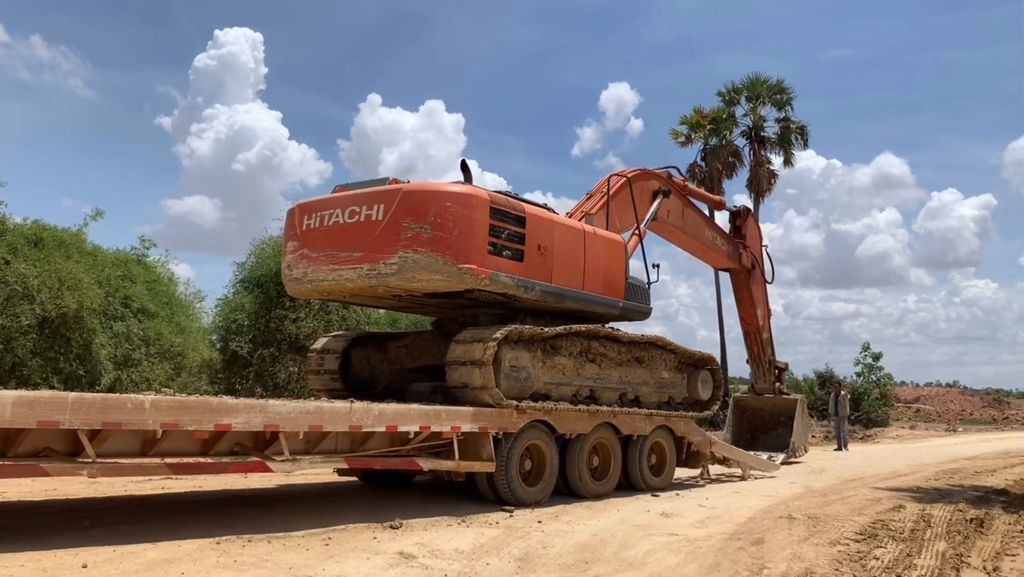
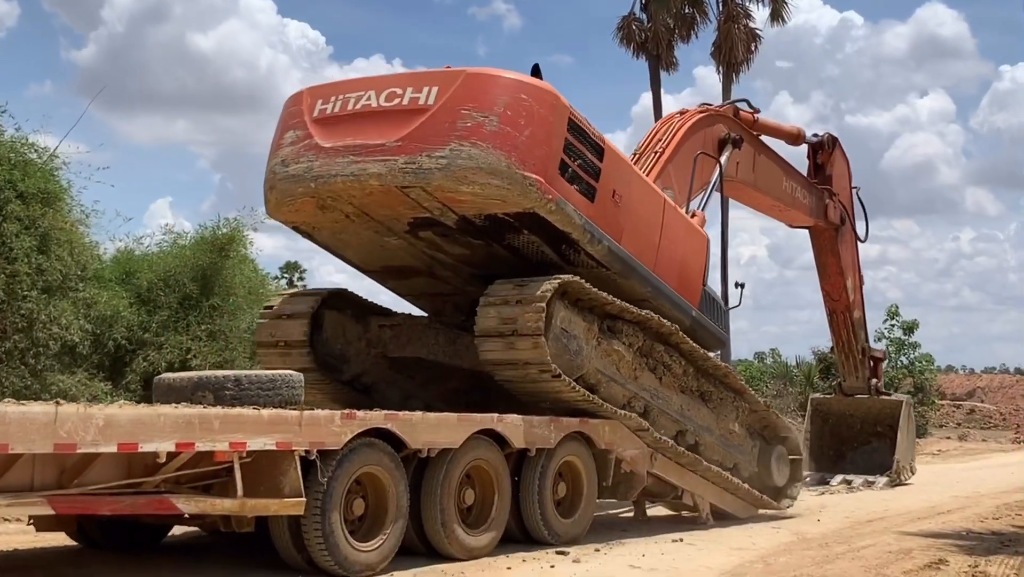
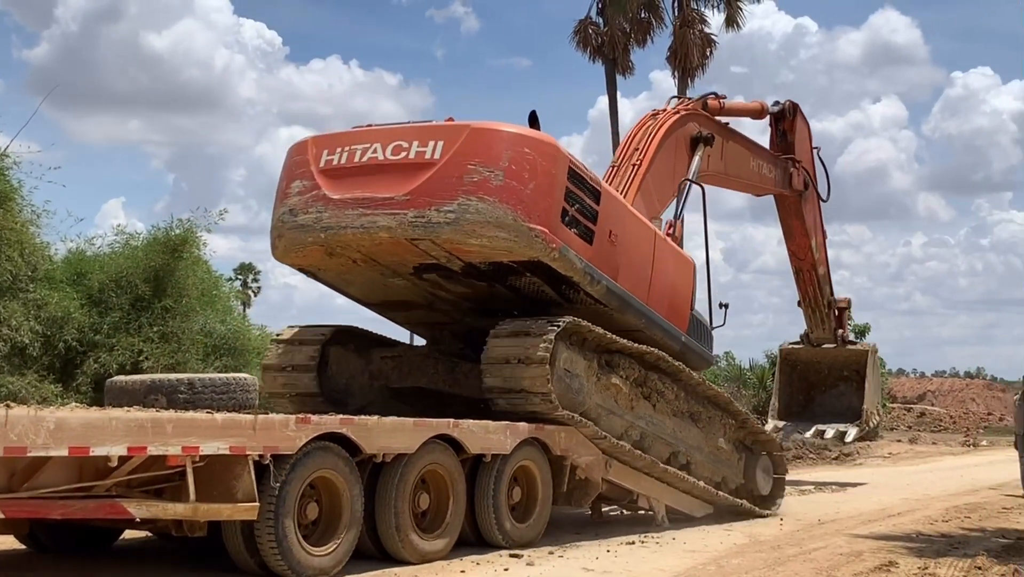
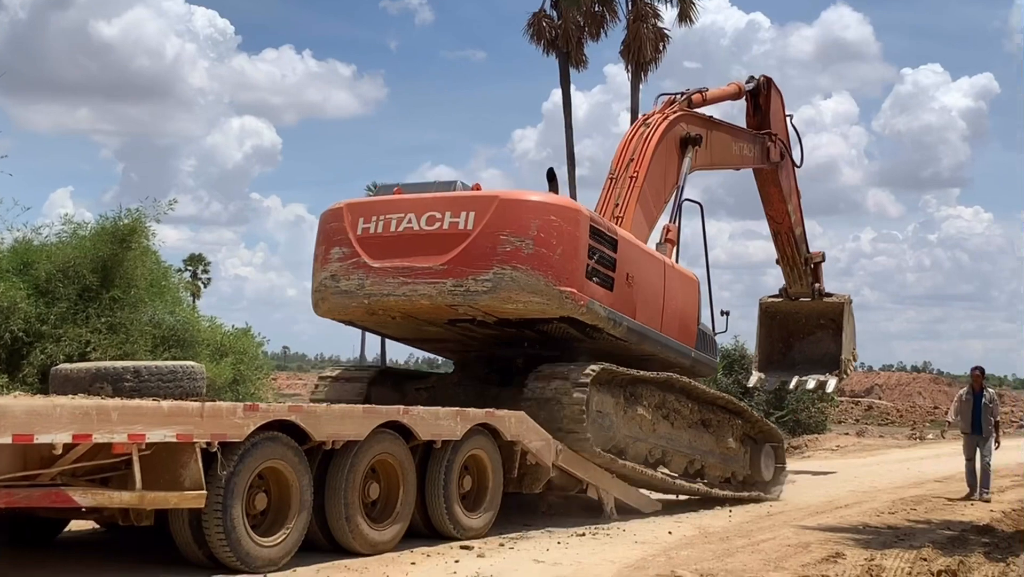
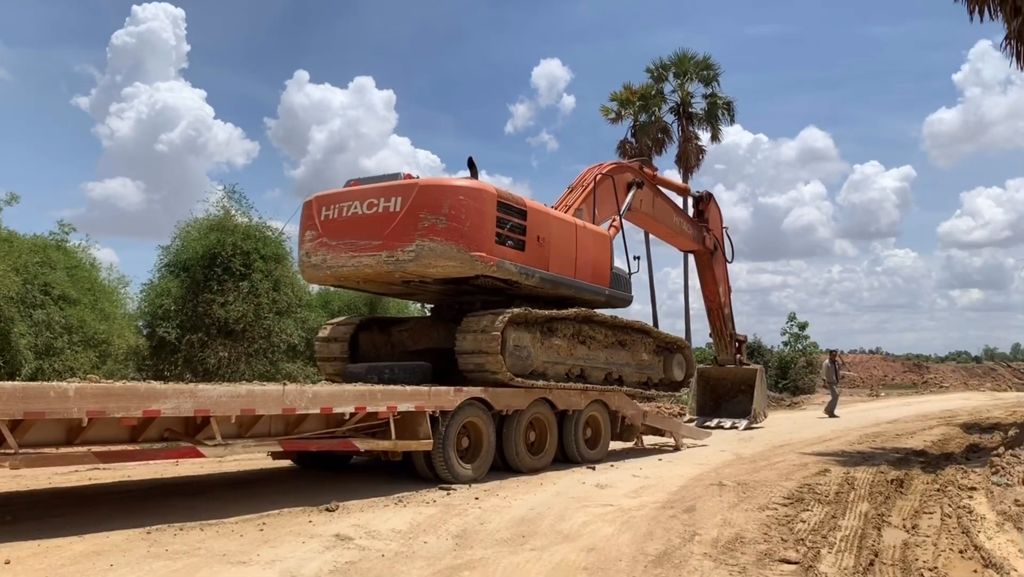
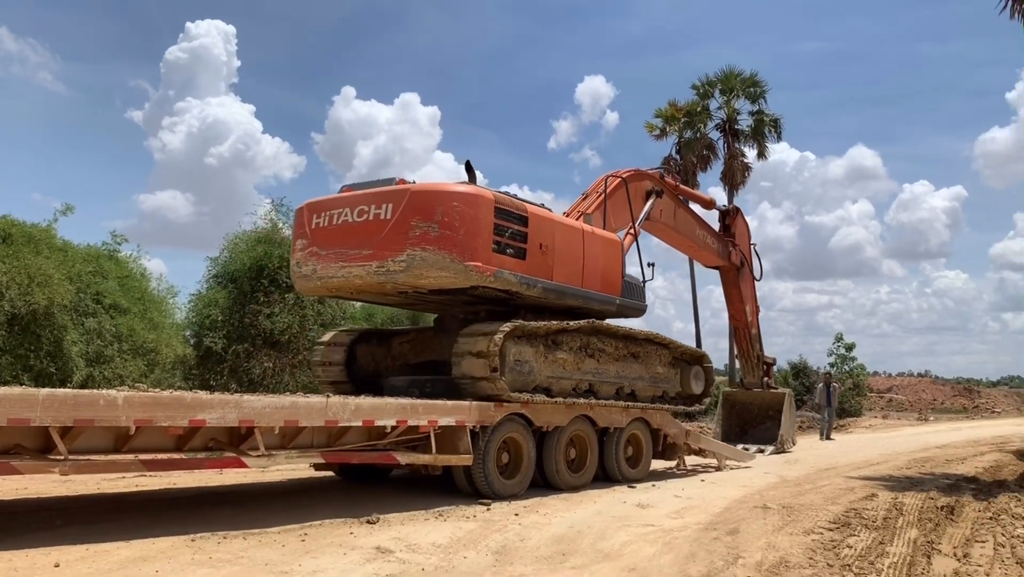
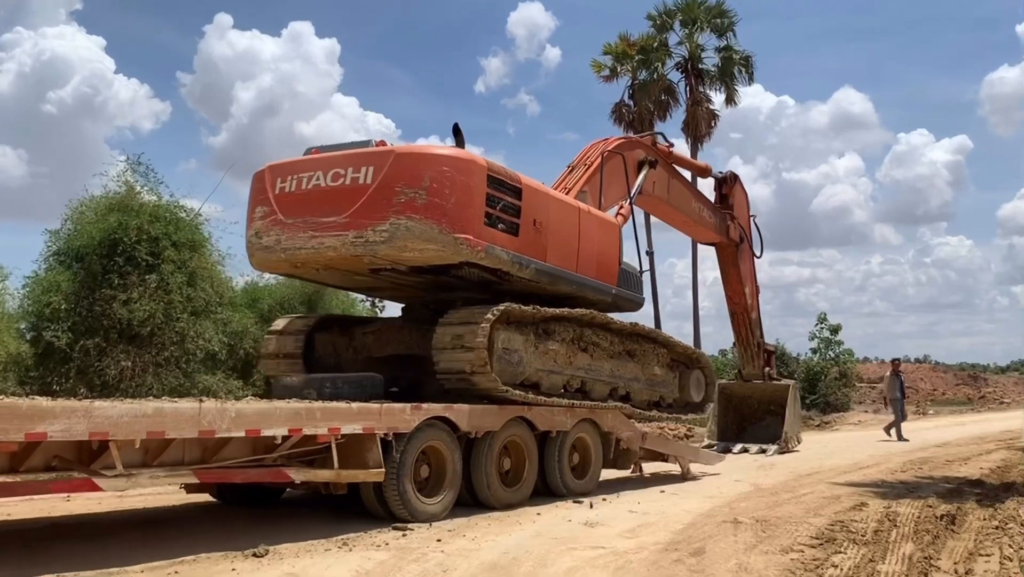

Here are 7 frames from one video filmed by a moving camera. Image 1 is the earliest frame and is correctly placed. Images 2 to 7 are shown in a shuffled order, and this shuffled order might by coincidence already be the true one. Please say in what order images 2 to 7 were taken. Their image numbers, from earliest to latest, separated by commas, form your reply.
6, 5, 7, 2, 3, 4
